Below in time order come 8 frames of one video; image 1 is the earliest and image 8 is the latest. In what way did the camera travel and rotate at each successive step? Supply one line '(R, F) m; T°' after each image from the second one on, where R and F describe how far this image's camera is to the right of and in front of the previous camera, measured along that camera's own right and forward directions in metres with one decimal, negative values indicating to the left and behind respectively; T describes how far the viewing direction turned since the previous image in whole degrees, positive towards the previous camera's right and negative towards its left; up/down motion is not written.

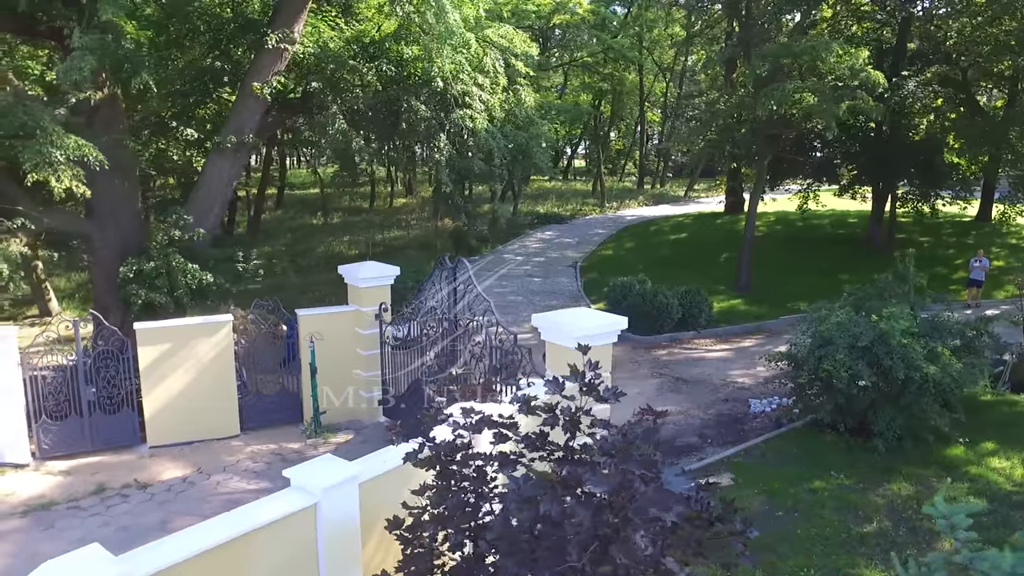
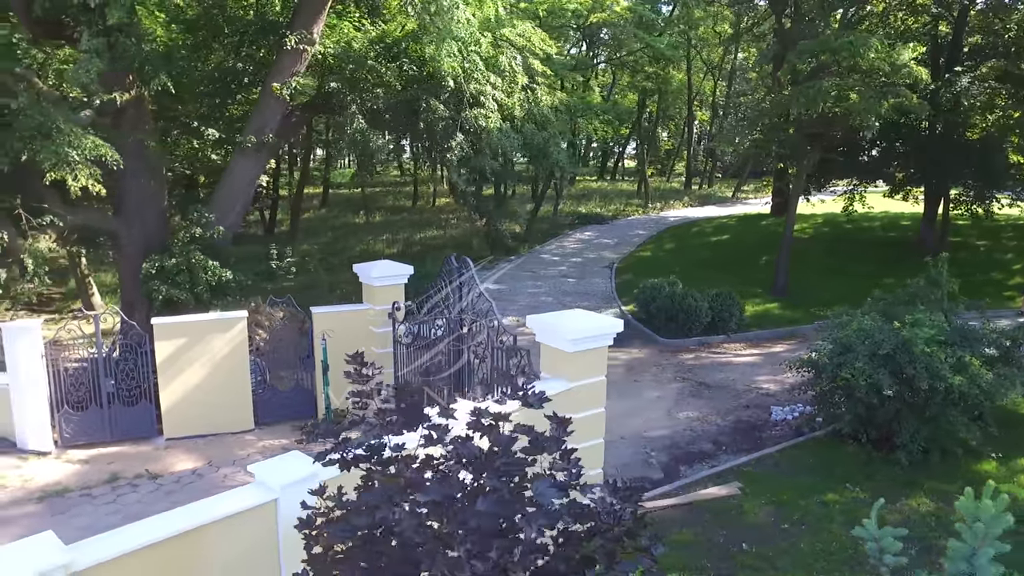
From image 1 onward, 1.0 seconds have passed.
(+0.6, +0.1) m; -4°
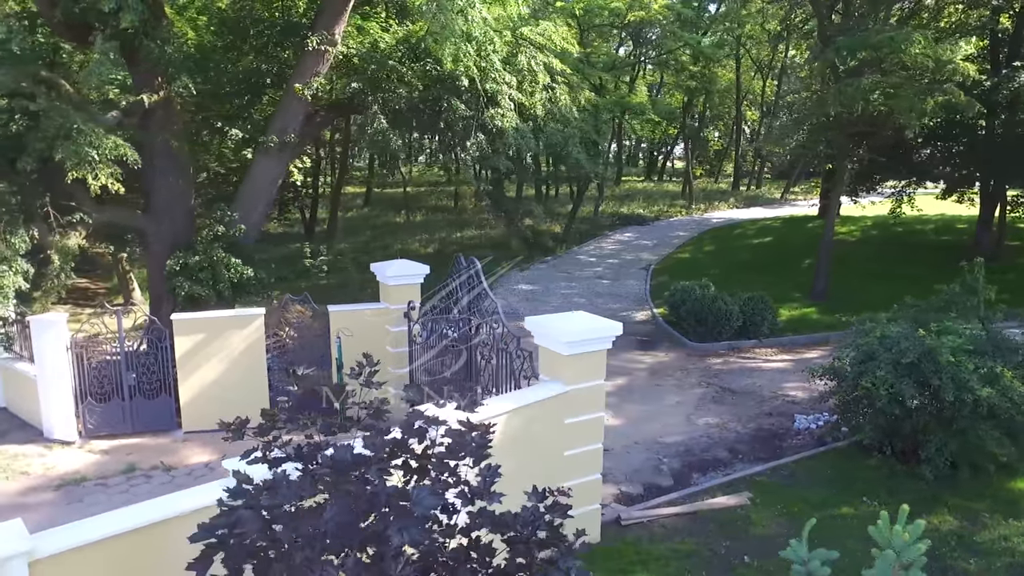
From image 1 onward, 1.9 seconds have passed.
(+0.5, +0.1) m; -4°
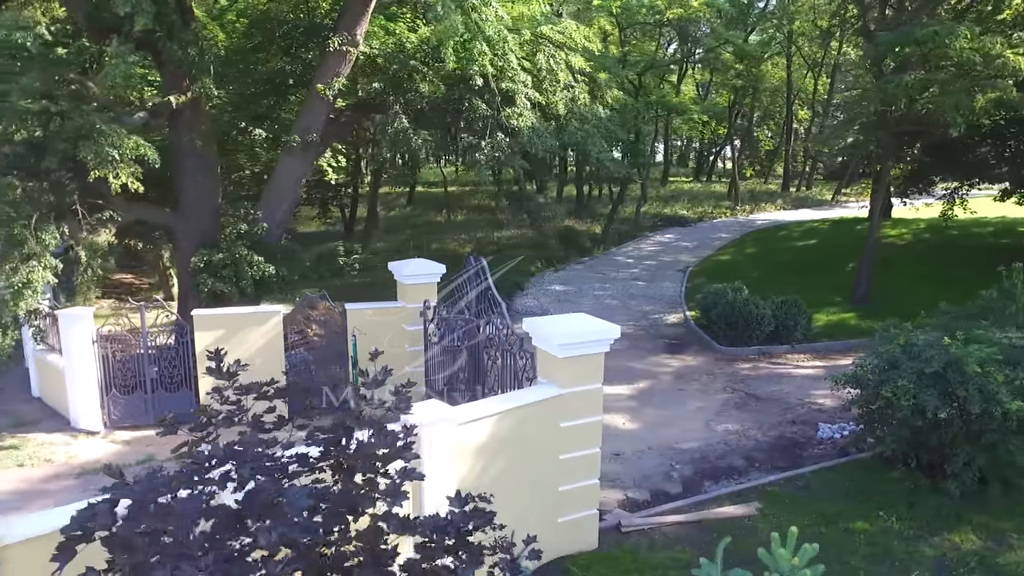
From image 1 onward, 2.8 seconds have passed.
(+0.5, +0.1) m; -4°
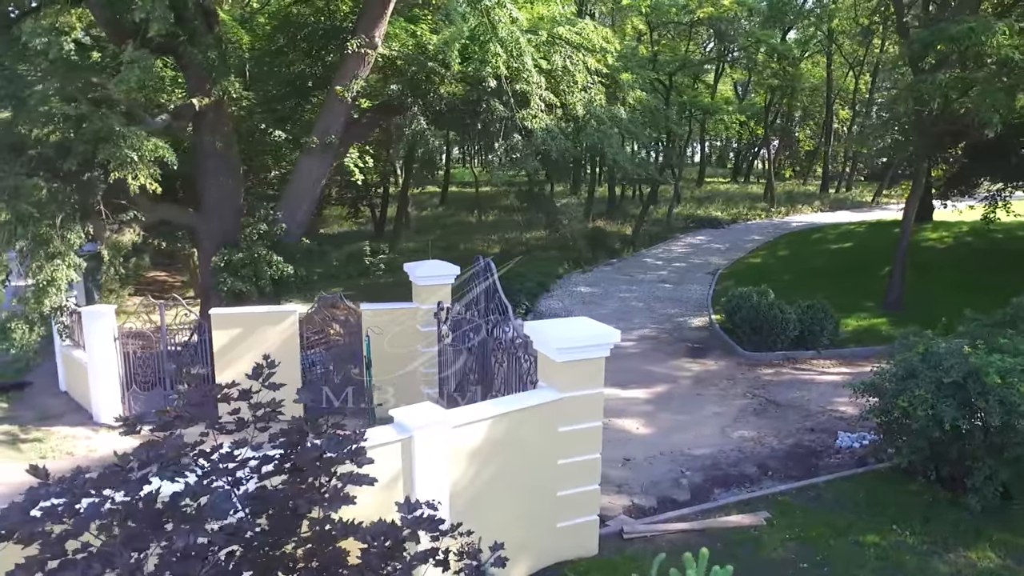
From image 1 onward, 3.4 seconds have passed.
(+0.4, 0.0) m; -3°
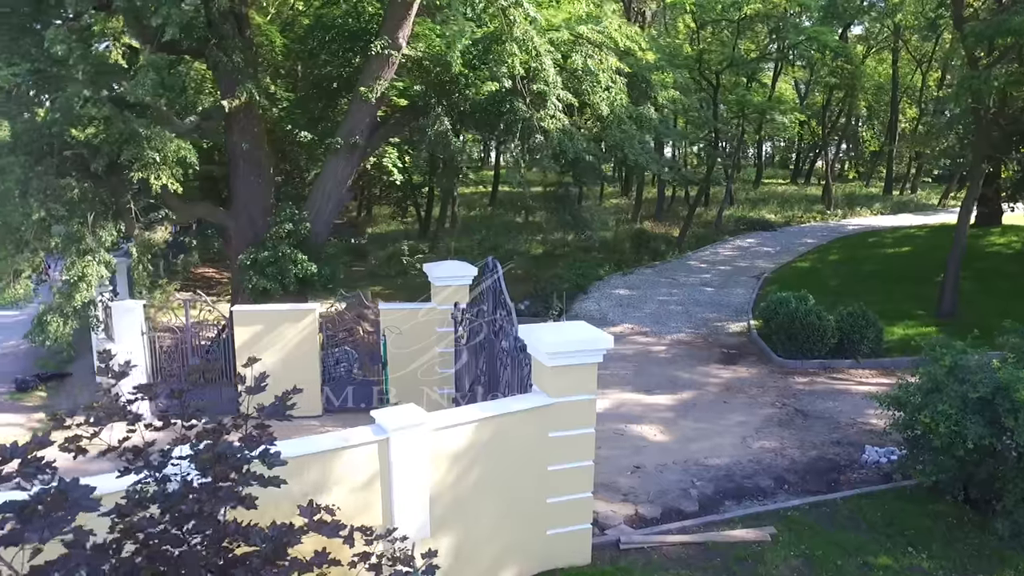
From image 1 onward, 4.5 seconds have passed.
(+0.6, +0.1) m; -5°
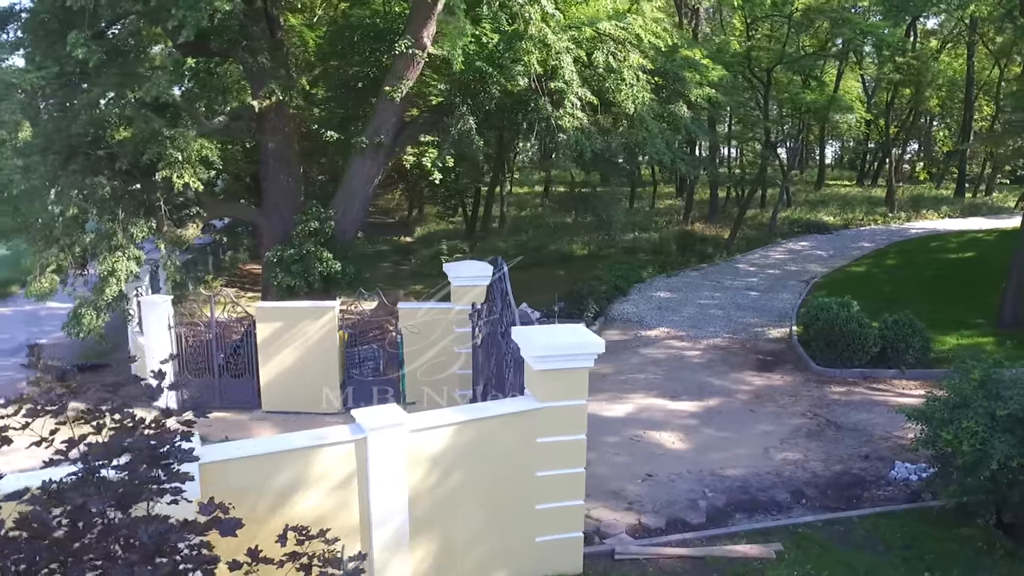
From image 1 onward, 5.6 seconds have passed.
(+0.6, +0.1) m; -5°
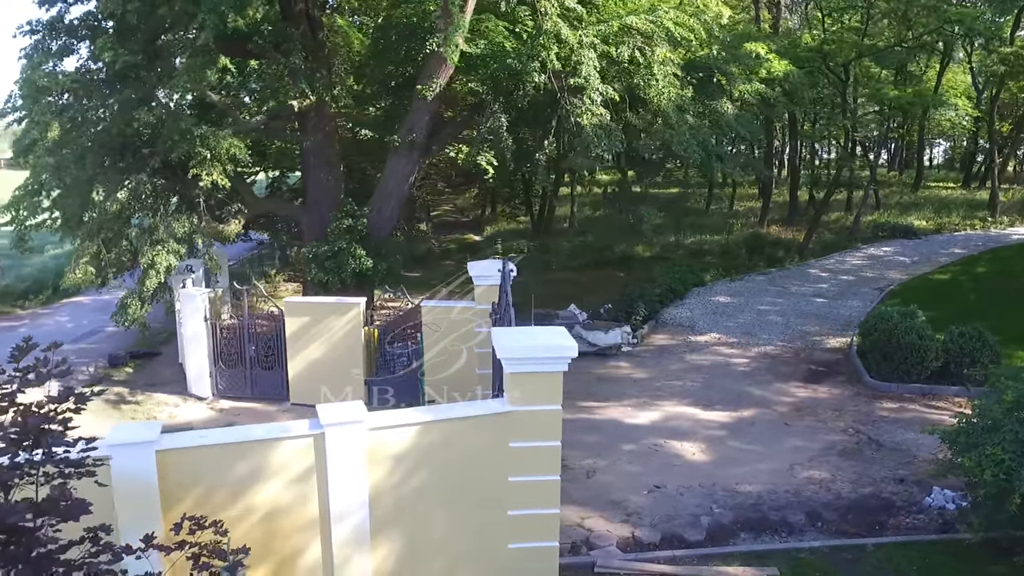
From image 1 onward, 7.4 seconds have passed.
(+1.0, +0.2) m; -7°
